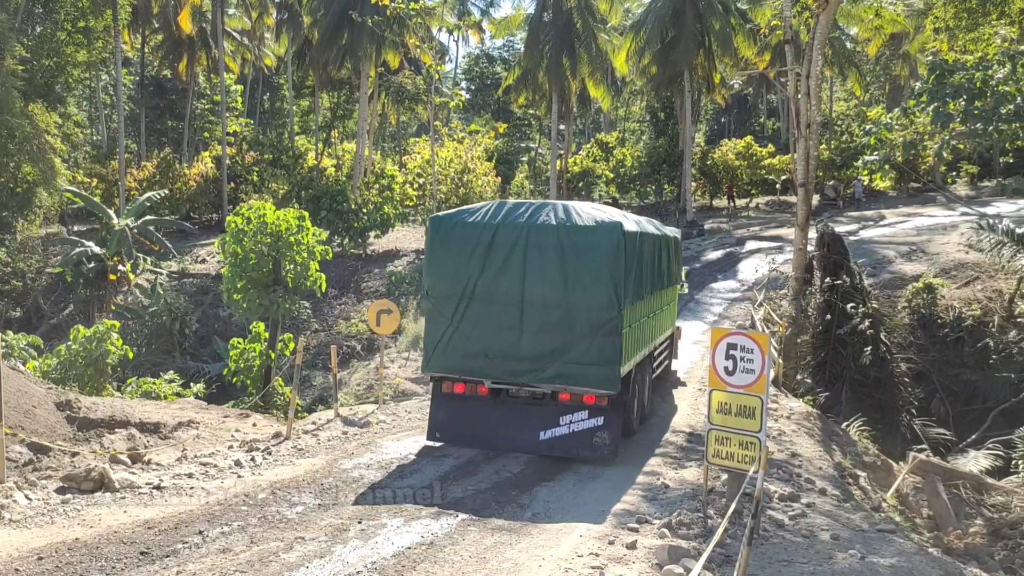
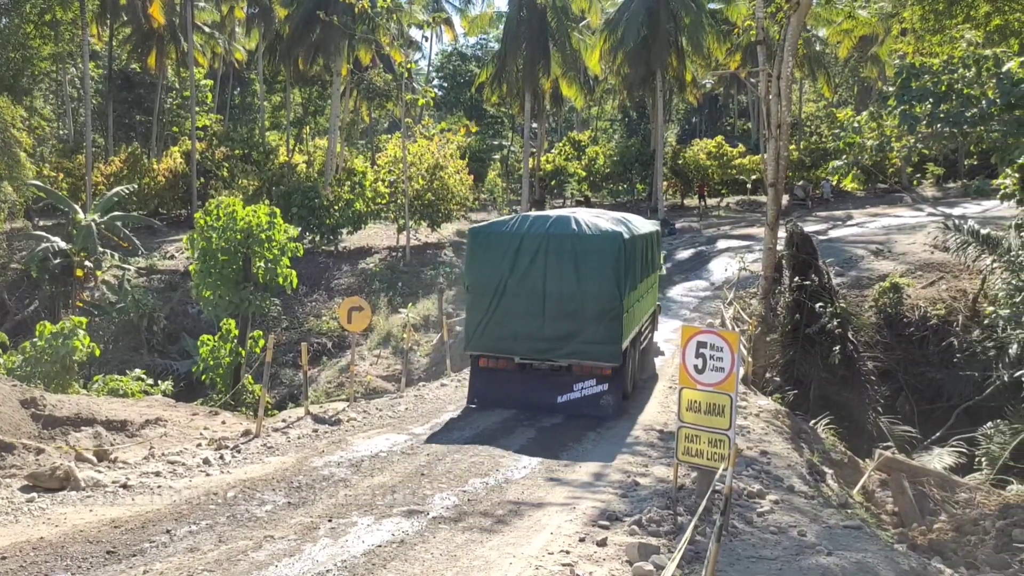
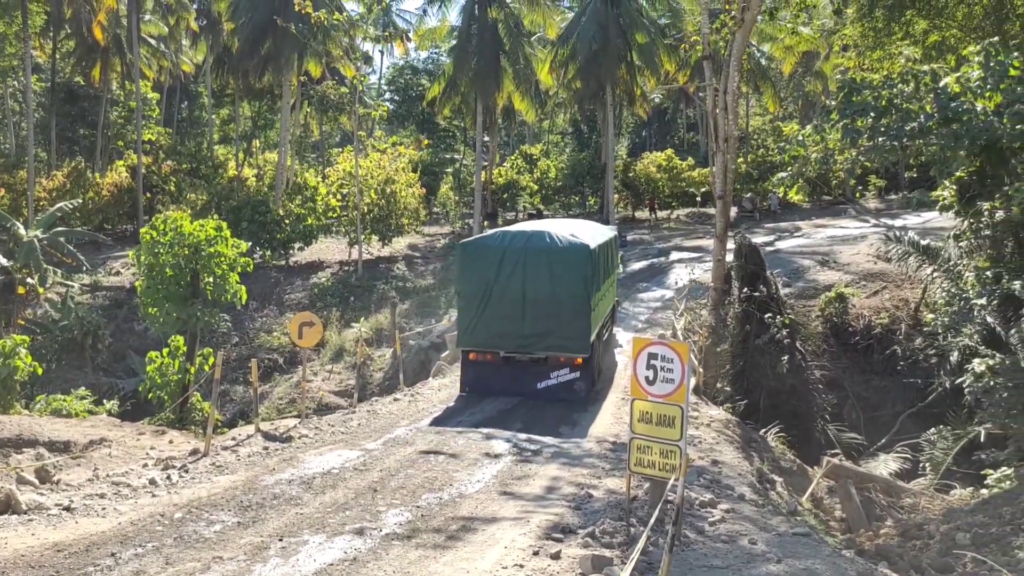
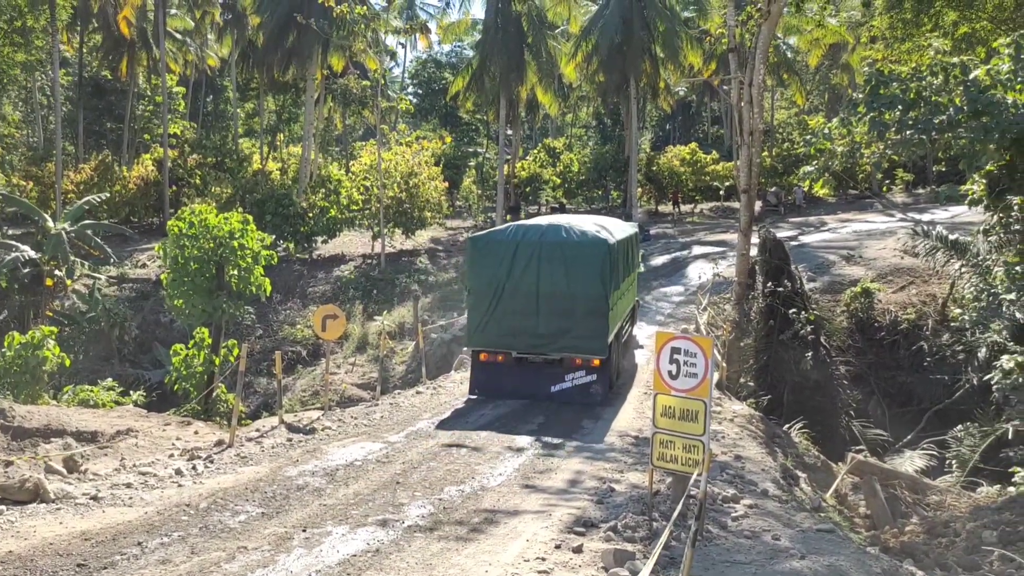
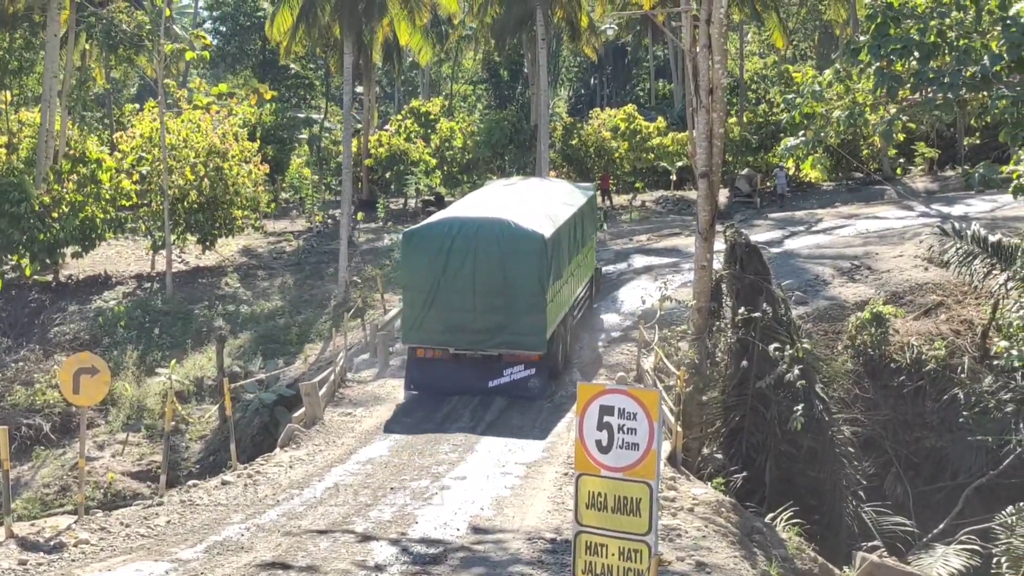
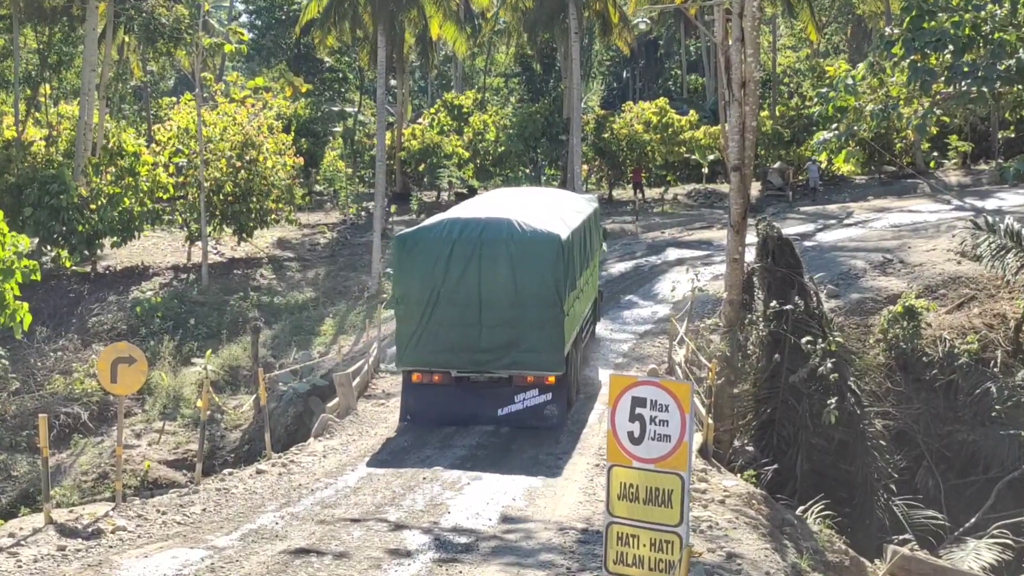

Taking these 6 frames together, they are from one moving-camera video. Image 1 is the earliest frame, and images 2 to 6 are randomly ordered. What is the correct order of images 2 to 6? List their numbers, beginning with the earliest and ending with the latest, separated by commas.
2, 4, 3, 6, 5
